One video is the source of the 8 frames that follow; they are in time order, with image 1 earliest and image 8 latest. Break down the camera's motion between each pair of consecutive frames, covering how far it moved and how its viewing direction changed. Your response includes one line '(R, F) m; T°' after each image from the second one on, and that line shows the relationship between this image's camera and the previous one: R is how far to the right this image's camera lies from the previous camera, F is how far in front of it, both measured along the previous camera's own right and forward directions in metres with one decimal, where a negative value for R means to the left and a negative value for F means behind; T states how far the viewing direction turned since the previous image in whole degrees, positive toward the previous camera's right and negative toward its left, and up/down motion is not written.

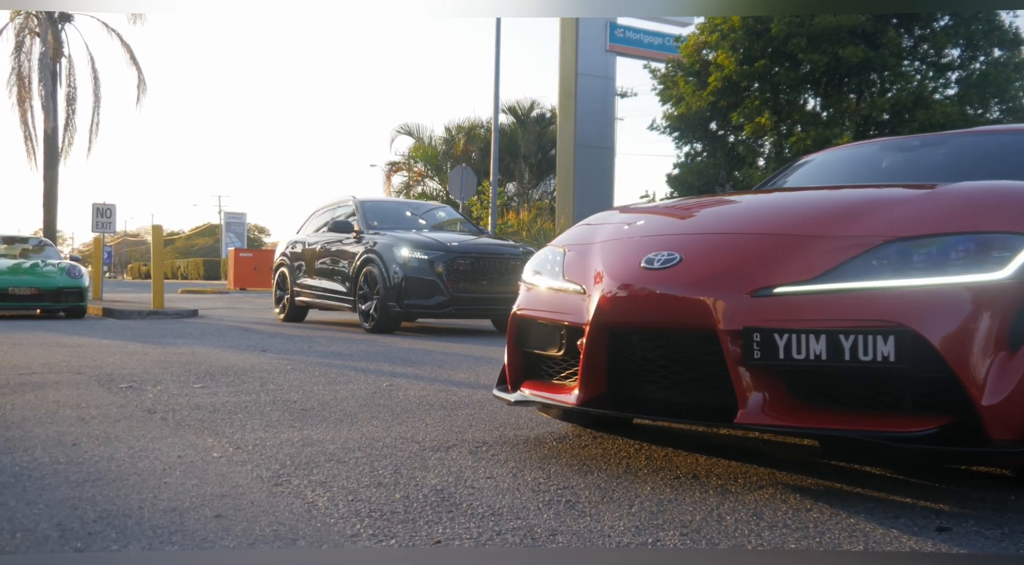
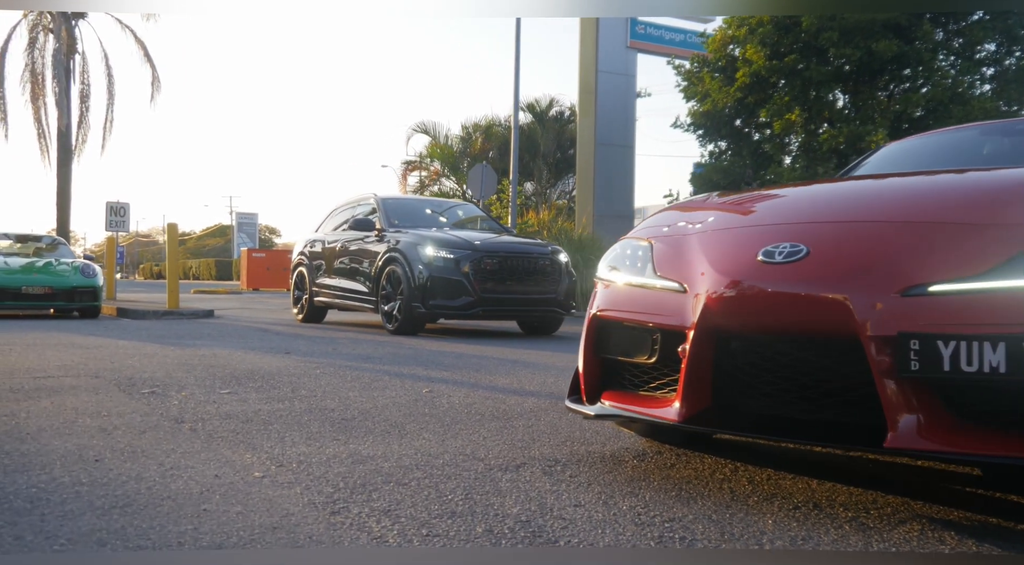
(-0.2, +0.4) m; -1°
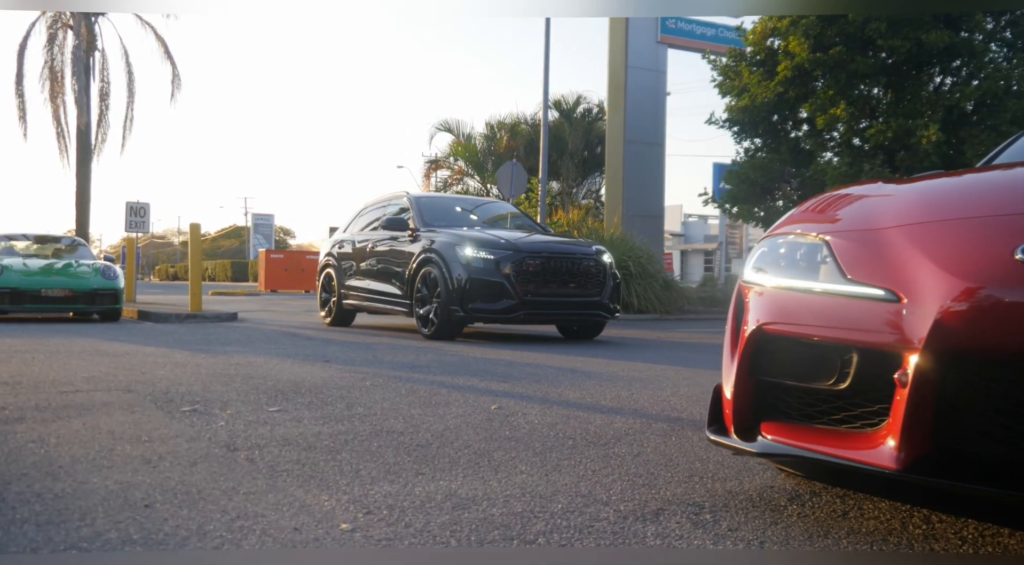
(-0.3, +0.5) m; -1°
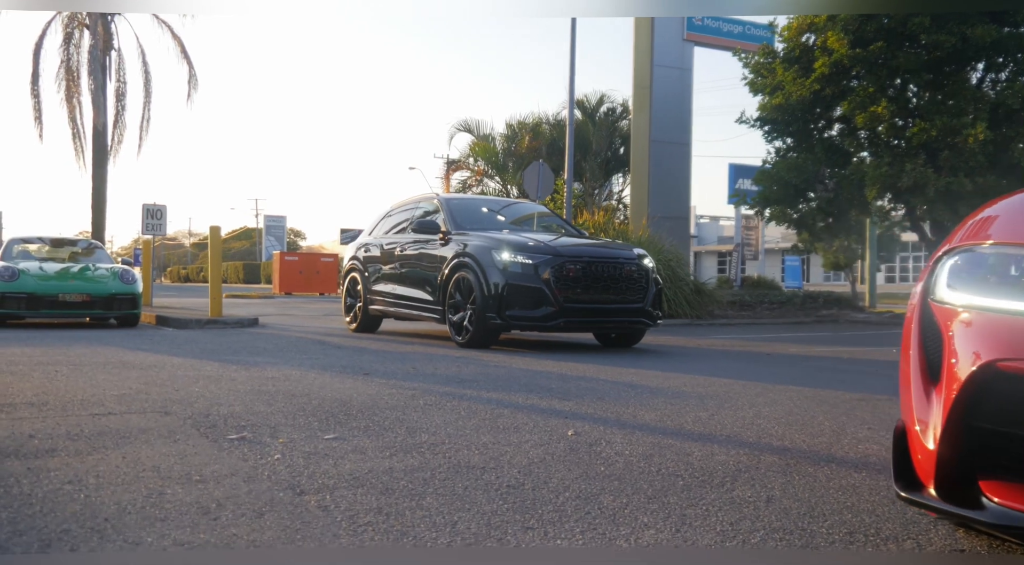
(-0.3, +0.4) m; -1°
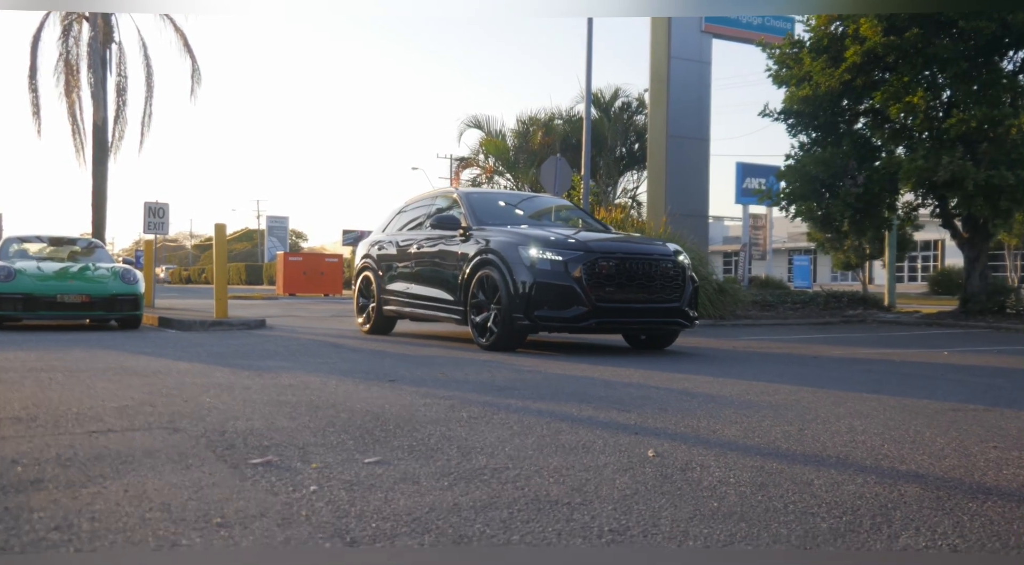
(-0.3, +0.6) m; 0°
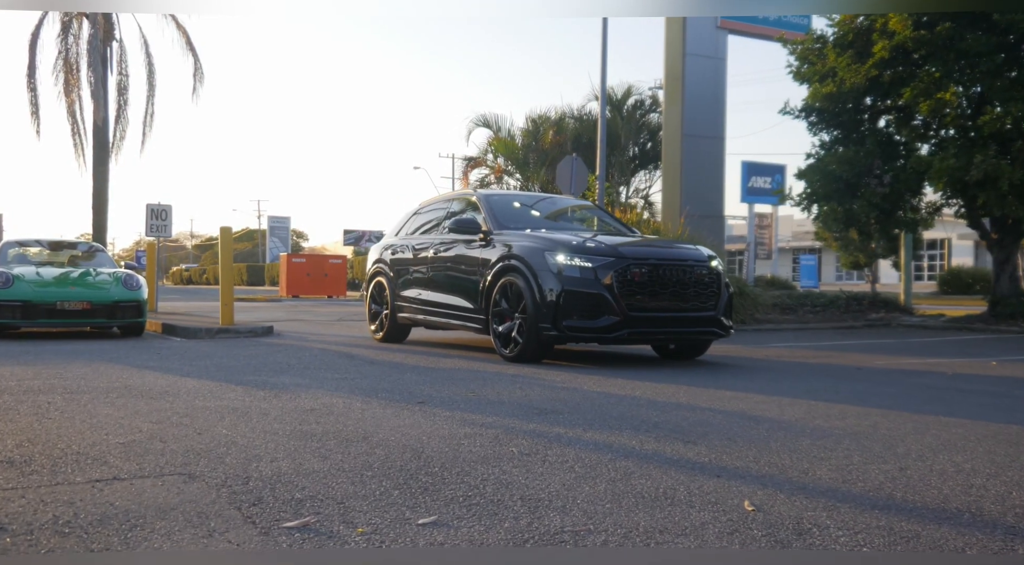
(-0.3, +0.5) m; 0°
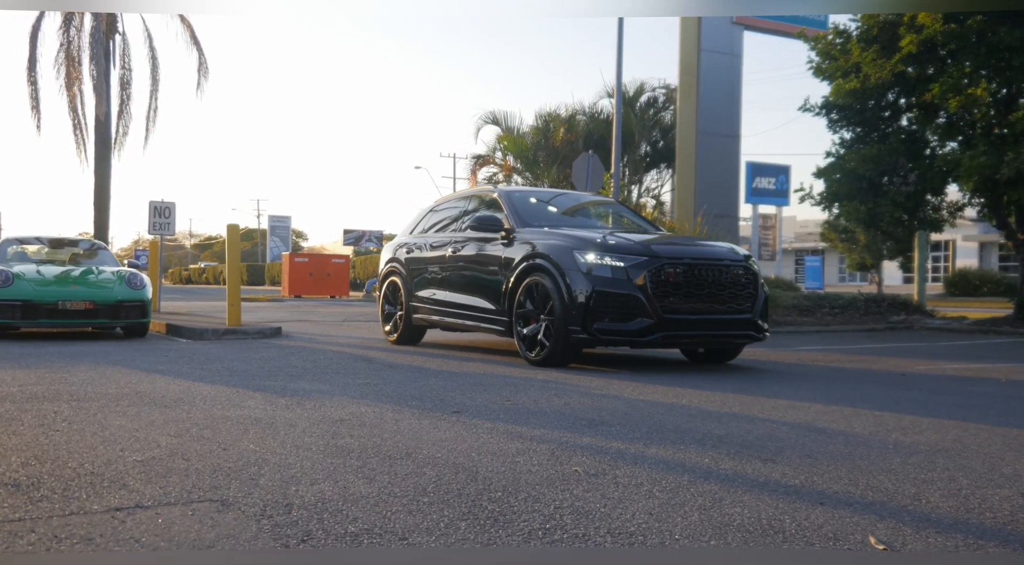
(-0.3, +0.4) m; 0°
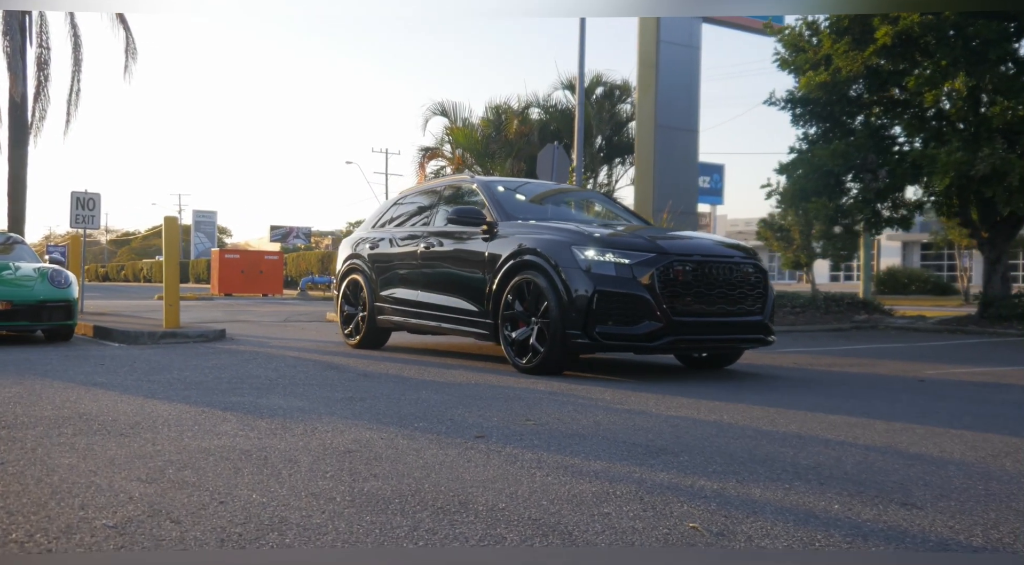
(-0.5, +0.8) m; +5°
